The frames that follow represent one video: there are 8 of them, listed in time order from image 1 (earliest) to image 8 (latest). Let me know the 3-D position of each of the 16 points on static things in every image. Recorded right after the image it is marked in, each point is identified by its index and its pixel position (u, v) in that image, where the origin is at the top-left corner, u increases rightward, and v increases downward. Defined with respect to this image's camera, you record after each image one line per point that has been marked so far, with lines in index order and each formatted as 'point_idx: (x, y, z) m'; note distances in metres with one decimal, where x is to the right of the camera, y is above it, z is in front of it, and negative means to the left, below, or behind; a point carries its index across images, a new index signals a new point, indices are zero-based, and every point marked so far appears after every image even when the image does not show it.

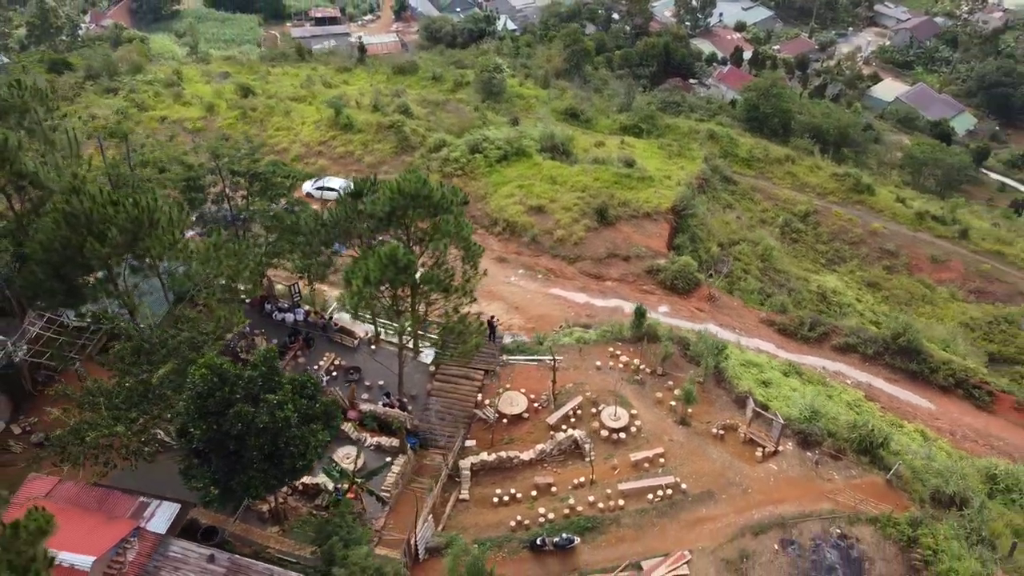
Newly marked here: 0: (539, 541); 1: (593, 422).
0: (+0.7, -4.9, +14.1) m
1: (+2.0, -3.1, +17.2) m
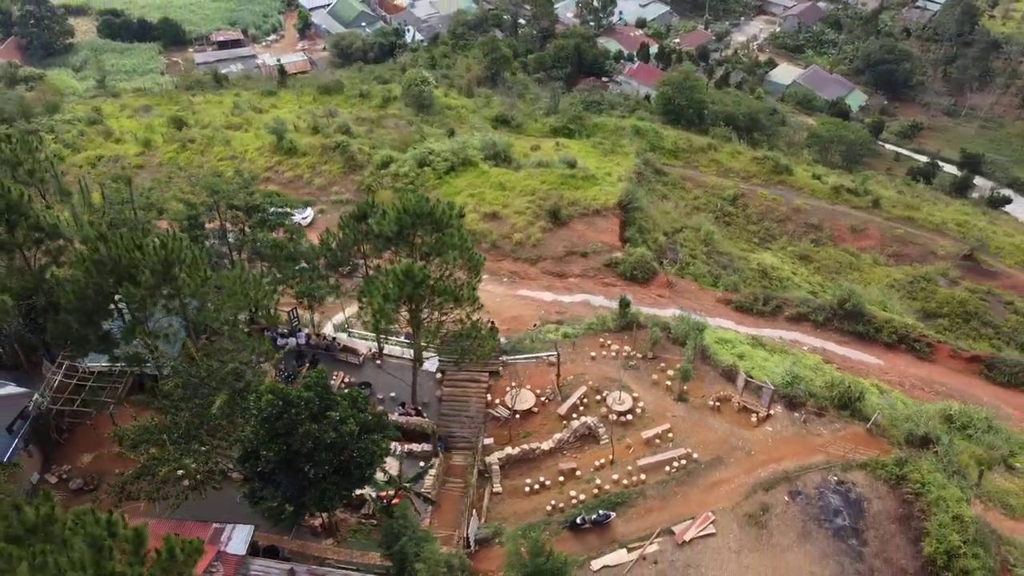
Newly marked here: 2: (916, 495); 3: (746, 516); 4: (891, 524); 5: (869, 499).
0: (+1.5, -4.8, +15.1) m
1: (+2.3, -3.0, +18.3) m
2: (+9.0, -4.6, +15.9) m
3: (+5.0, -4.9, +15.5) m
4: (+8.2, -5.1, +15.6) m
5: (+7.9, -4.7, +16.0) m
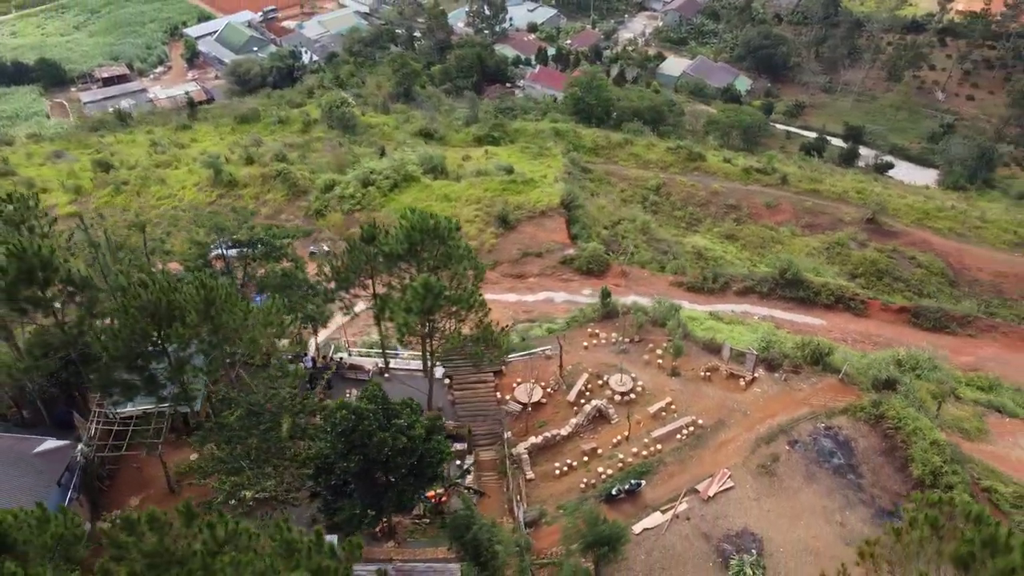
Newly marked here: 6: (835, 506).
0: (+2.4, -4.6, +16.4) m
1: (+2.5, -2.8, +19.7) m
2: (+9.6, -3.5, +18.0) m
3: (+5.8, -4.3, +17.2) m
4: (+9.0, -4.2, +17.6) m
5: (+8.6, -3.8, +18.0) m
6: (+7.4, -4.9, +16.4) m
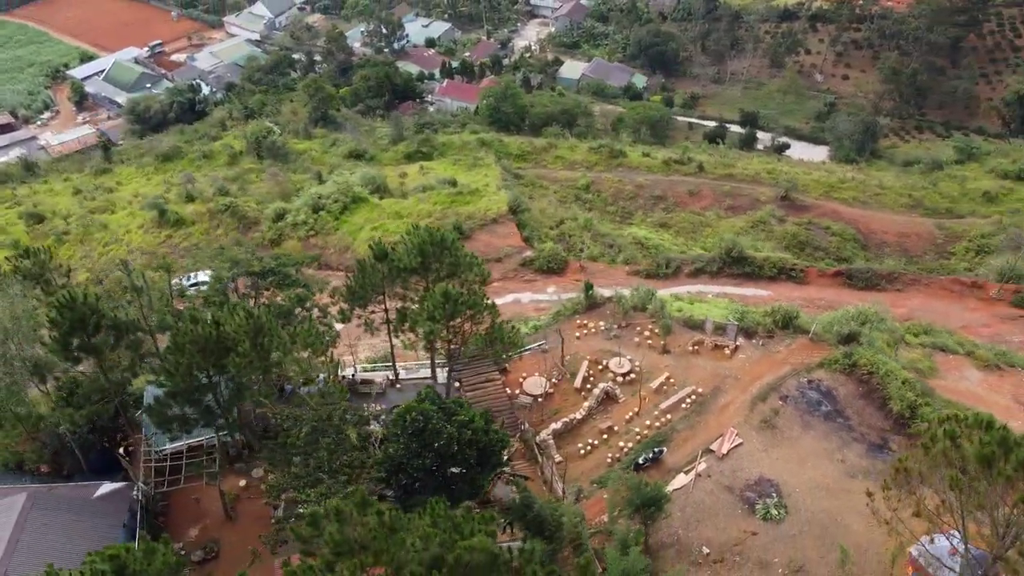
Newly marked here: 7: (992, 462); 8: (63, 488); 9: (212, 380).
0: (+3.2, -4.2, +17.8) m
1: (+2.8, -2.5, +21.1) m
2: (+10.0, -2.4, +20.3) m
3: (+6.5, -3.6, +19.0) m
4: (+9.5, -3.1, +19.8) m
5: (+9.0, -2.8, +20.2) m
6: (+8.2, -4.0, +18.4) m
7: (+7.4, -2.7, +11.0) m
8: (-8.7, -3.9, +14.2) m
9: (-5.8, -1.9, +14.0) m
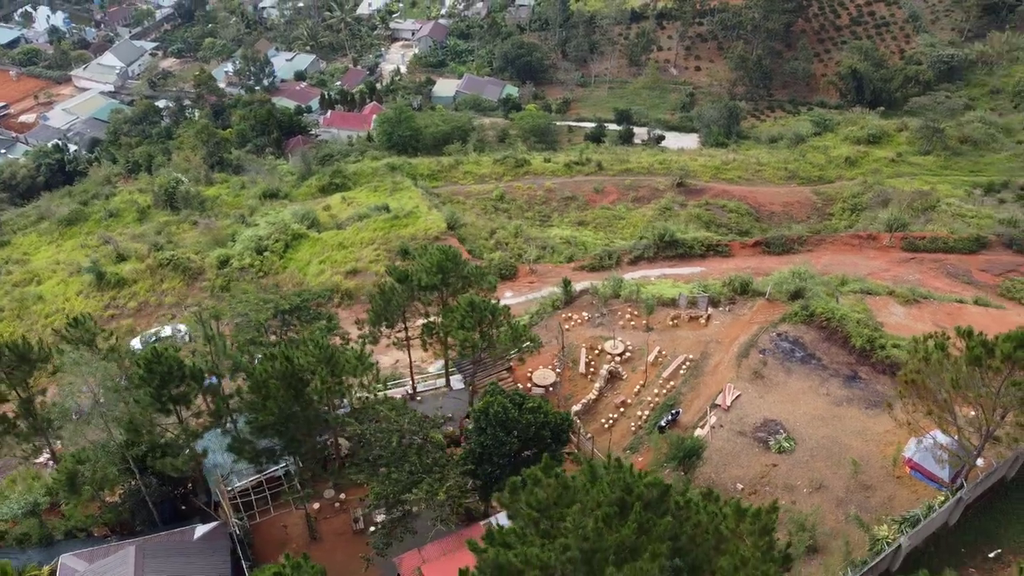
0: (+4.1, -3.7, +20.0) m
1: (+3.0, -2.2, +23.2) m
2: (+10.2, -1.0, +23.4) m
3: (+7.1, -2.6, +21.7) m
4: (+9.9, -1.8, +22.9) m
5: (+9.3, -1.5, +23.2) m
6: (+8.9, -2.8, +21.3) m
7: (+9.0, -1.4, +13.9) m
8: (-7.0, -5.0, +14.6) m
9: (-4.4, -2.6, +14.9) m
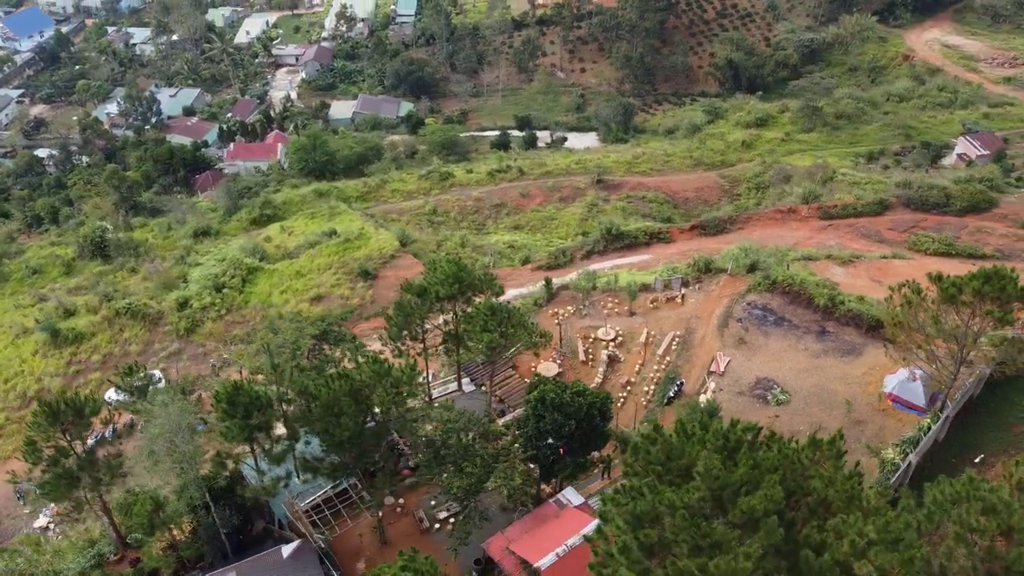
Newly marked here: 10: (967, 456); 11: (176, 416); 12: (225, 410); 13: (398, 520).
0: (+4.8, -3.2, +21.8) m
1: (+3.0, -1.9, +24.9) m
2: (+10.0, +0.1, +26.1) m
3: (+7.3, -1.8, +23.9) m
4: (+9.8, -0.6, +25.5) m
5: (+9.2, -0.5, +25.7) m
6: (+9.2, -1.8, +23.7) m
7: (+10.0, -0.2, +16.5) m
8: (-5.4, -5.7, +15.1) m
9: (-3.2, -2.9, +15.7) m
10: (+11.3, -4.2, +17.9) m
11: (-6.7, -2.6, +14.6) m
12: (-5.6, -2.4, +14.3) m
13: (-2.7, -5.6, +17.5) m
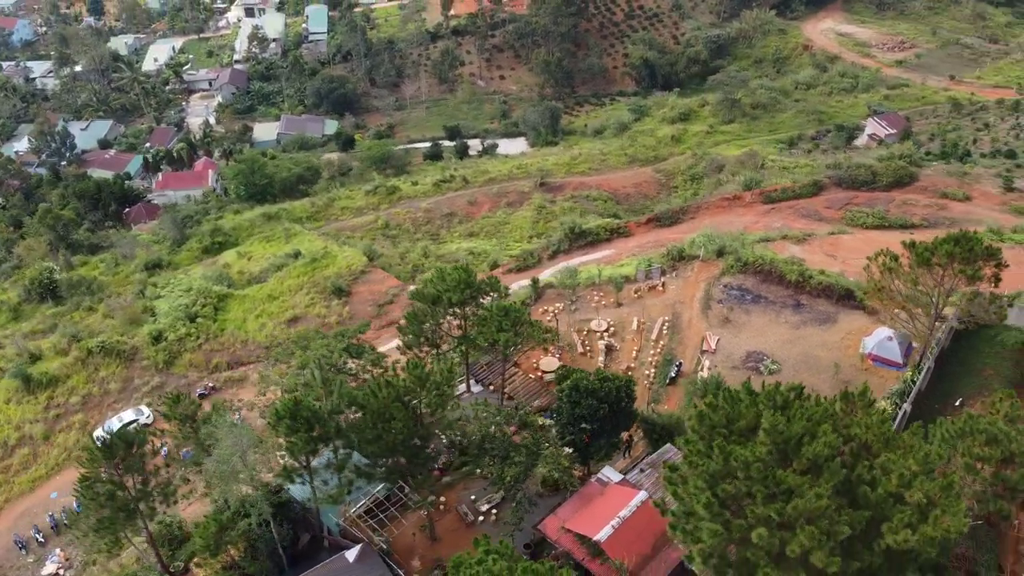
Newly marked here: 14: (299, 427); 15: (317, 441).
0: (+5.1, -2.8, +23.3) m
1: (+3.0, -1.7, +26.2) m
2: (+9.6, +0.9, +28.0) m
3: (+7.3, -1.2, +25.5) m
4: (+9.5, +0.1, +27.4) m
5: (+8.9, +0.2, +27.5) m
6: (+9.2, -1.0, +25.6) m
7: (+10.5, +0.8, +18.4) m
8: (-4.1, -6.0, +15.6) m
9: (-2.2, -3.1, +16.4) m
10: (+12.0, -3.1, +20.0) m
11: (-5.6, -3.1, +15.0) m
12: (-4.6, -2.8, +14.8) m
13: (-1.7, -5.8, +18.2) m
14: (-4.4, -2.8, +14.8) m
15: (-4.2, -3.2, +15.2) m
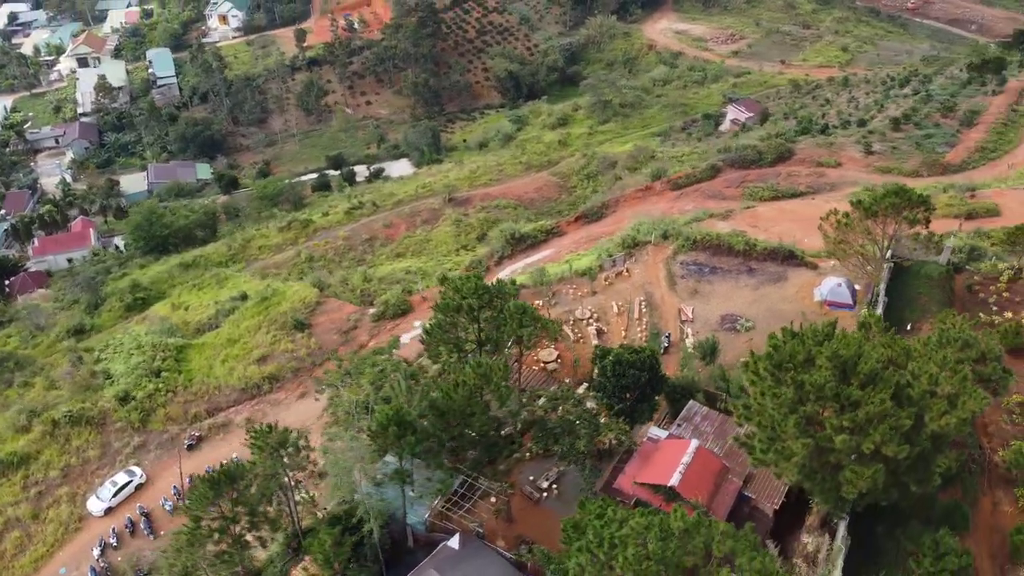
0: (+5.4, -2.1, +26.0) m
1: (+2.8, -1.3, +28.5) m
2: (+8.6, +2.1, +31.4) m
3: (+7.0, -0.3, +28.6) m
4: (+8.7, +1.3, +30.7) m
5: (+8.0, +1.3, +30.8) m
6: (+8.8, +0.2, +28.9) m
7: (+11.0, +2.4, +22.1) m
8: (-1.9, -6.3, +16.9) m
9: (-0.6, -3.2, +18.0) m
10: (+12.8, -1.3, +23.8) m
11: (-3.8, -3.6, +16.1) m
12: (-2.7, -3.1, +16.1) m
13: (0.0, -5.8, +19.9) m
14: (-2.6, -3.1, +16.1) m
15: (-2.3, -3.4, +16.5) m
